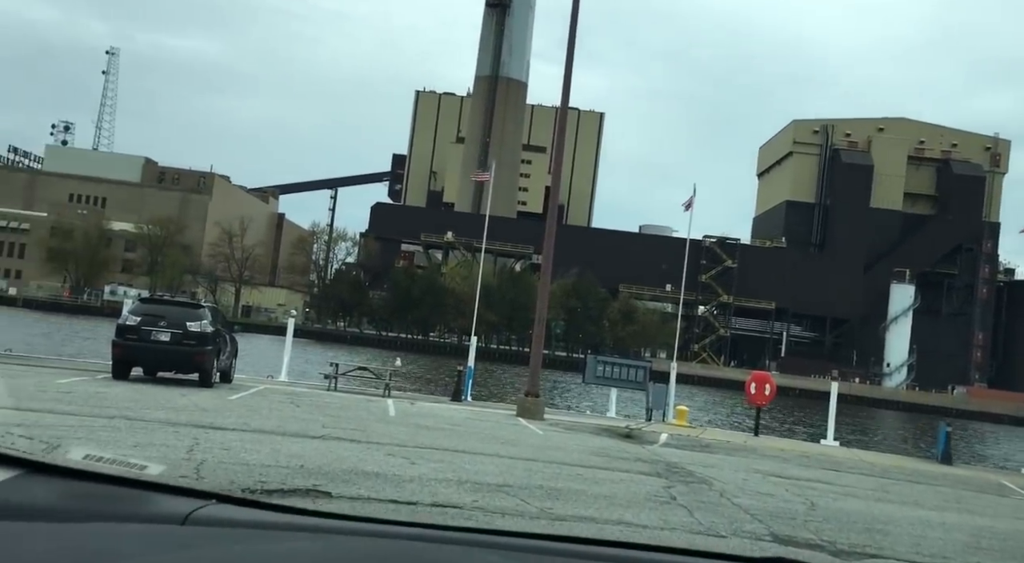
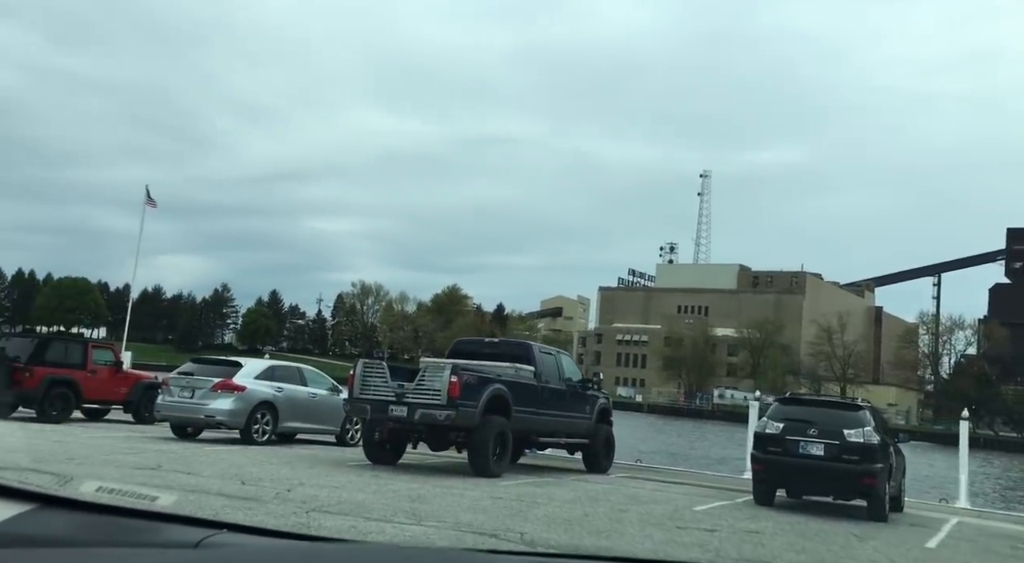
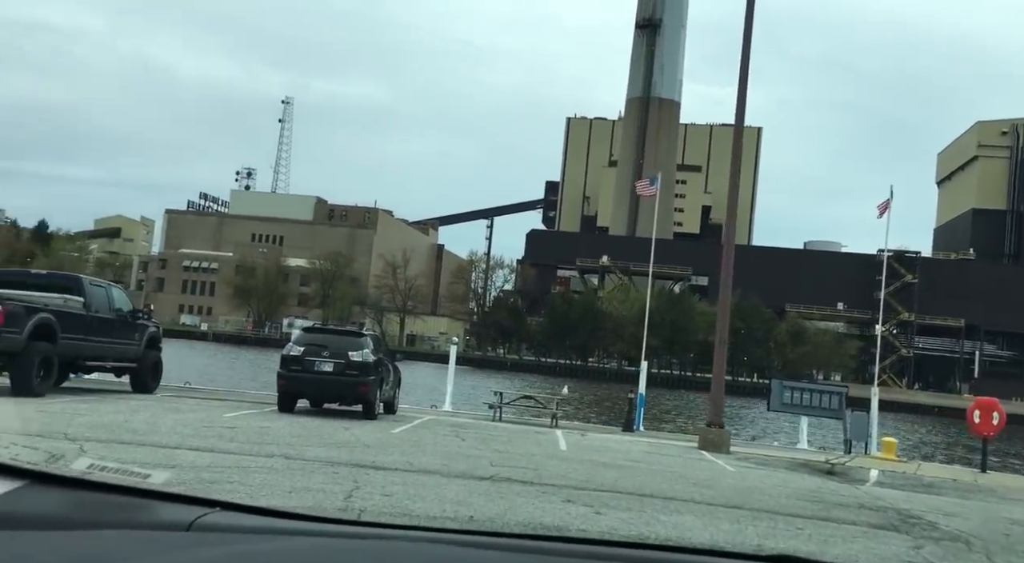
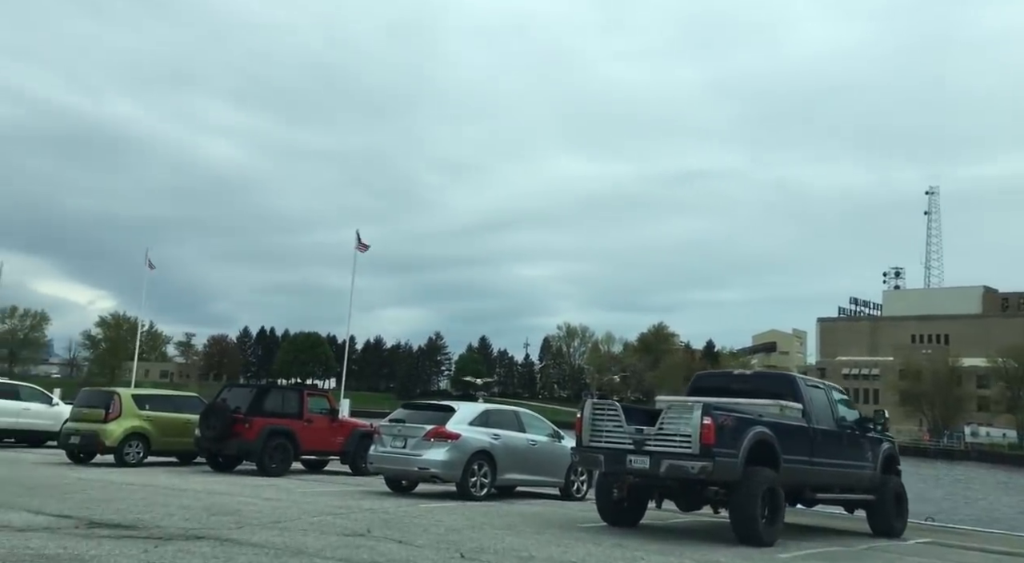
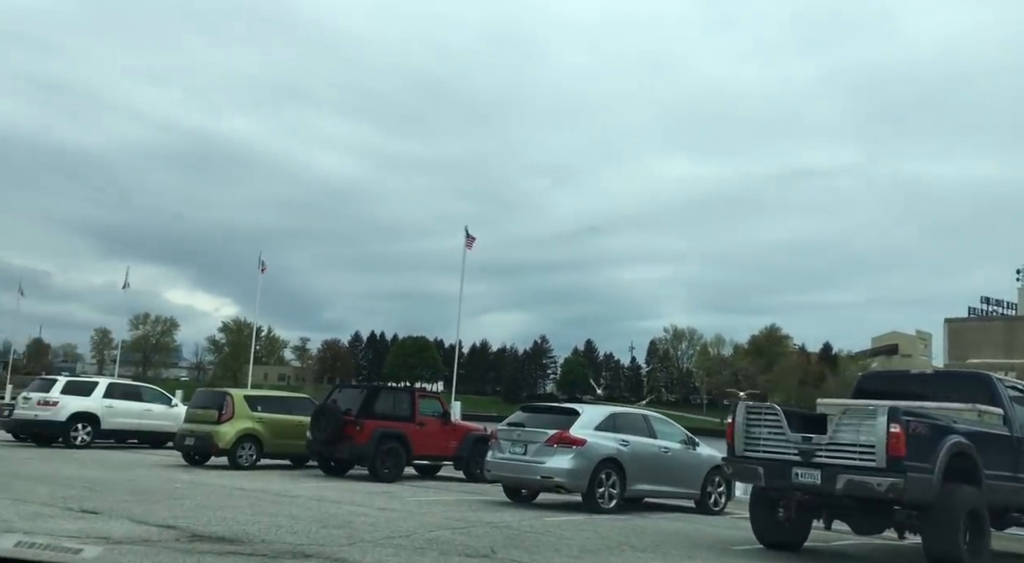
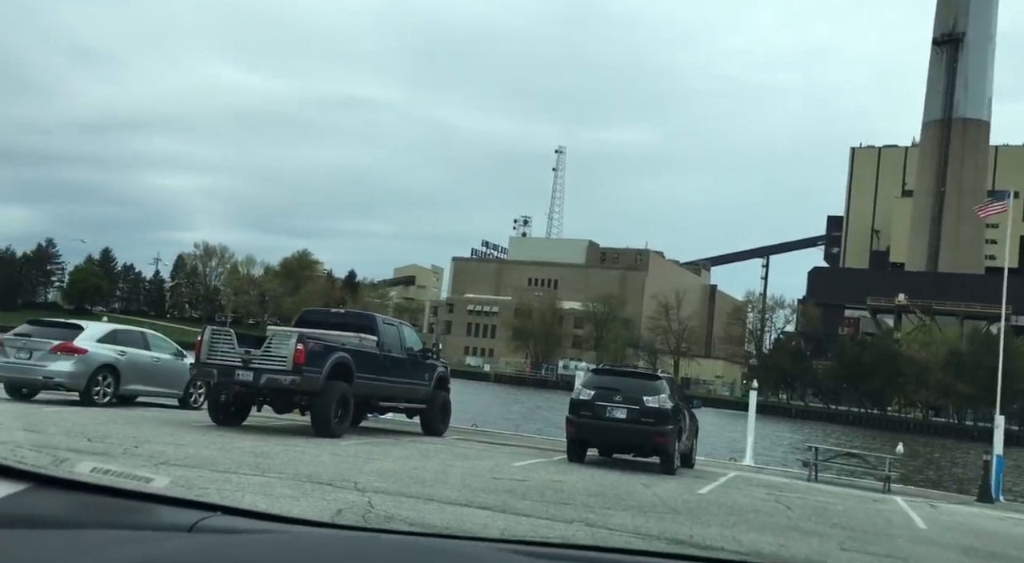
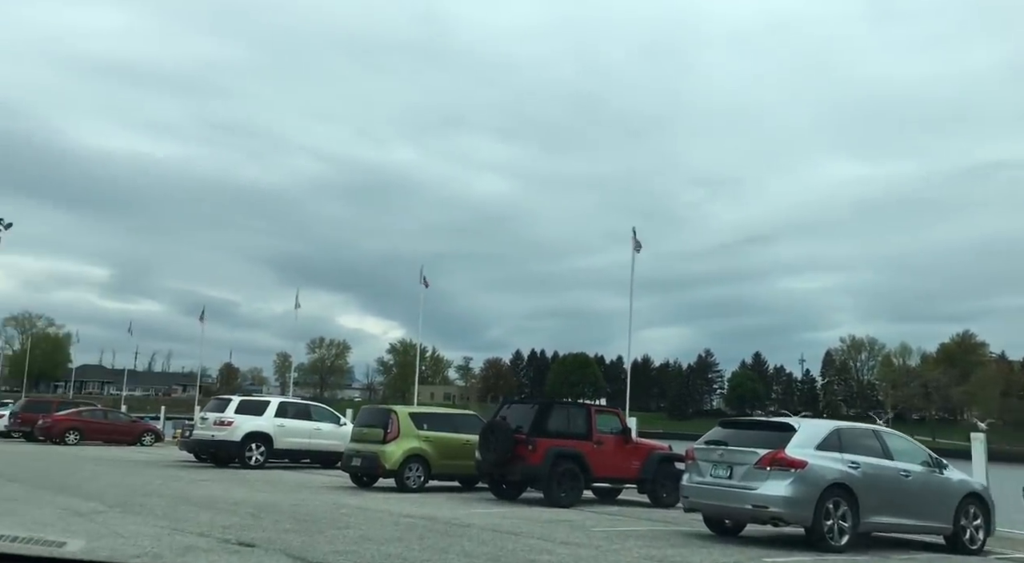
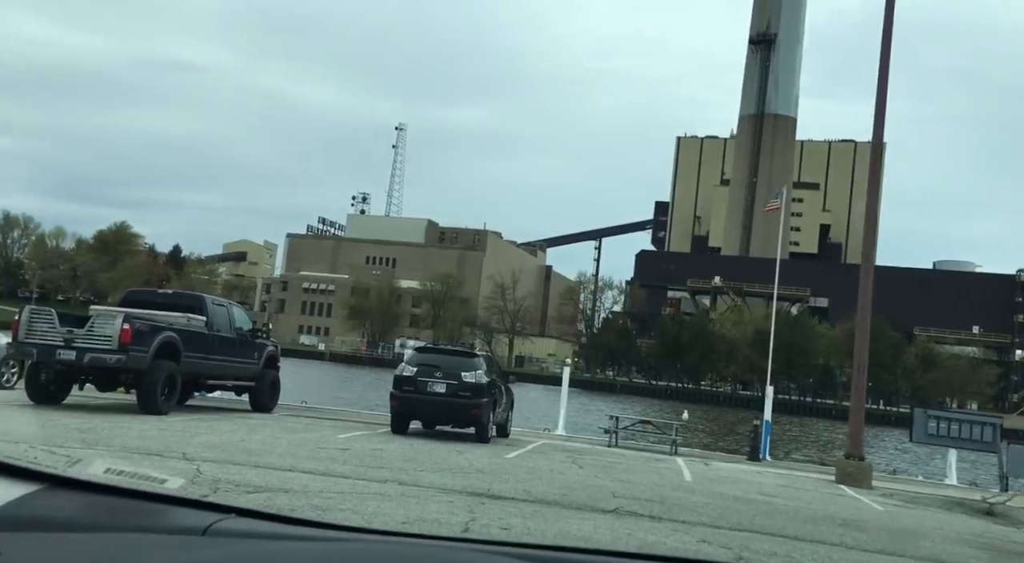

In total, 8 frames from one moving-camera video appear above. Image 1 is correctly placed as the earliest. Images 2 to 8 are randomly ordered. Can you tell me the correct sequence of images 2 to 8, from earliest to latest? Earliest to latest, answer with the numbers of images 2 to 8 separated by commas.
3, 8, 6, 2, 4, 5, 7
